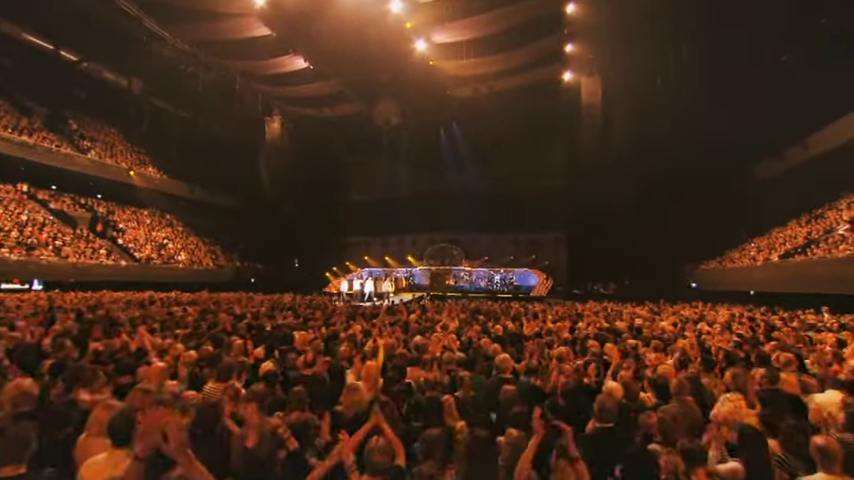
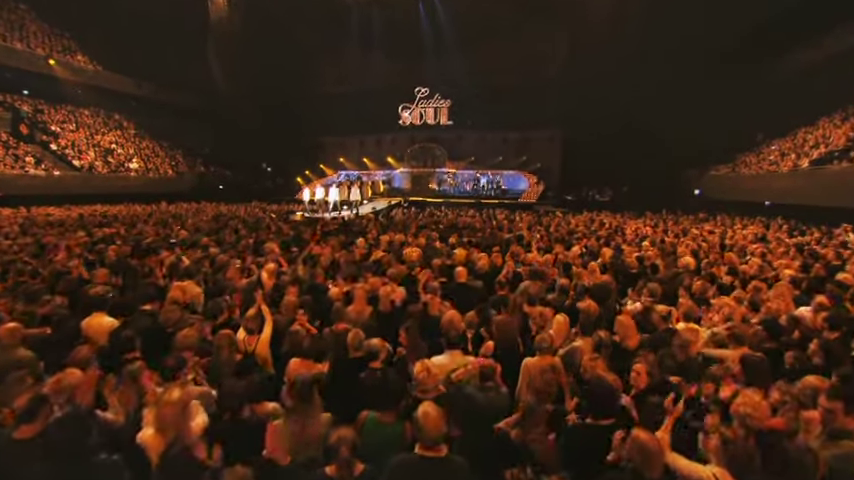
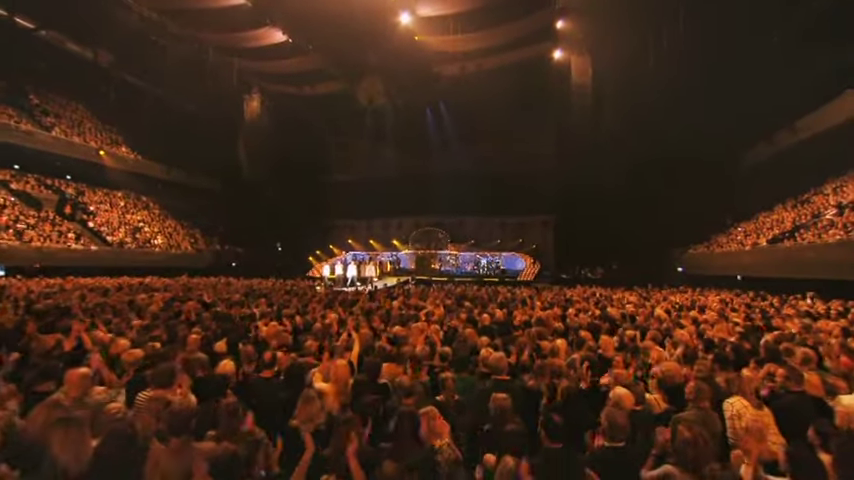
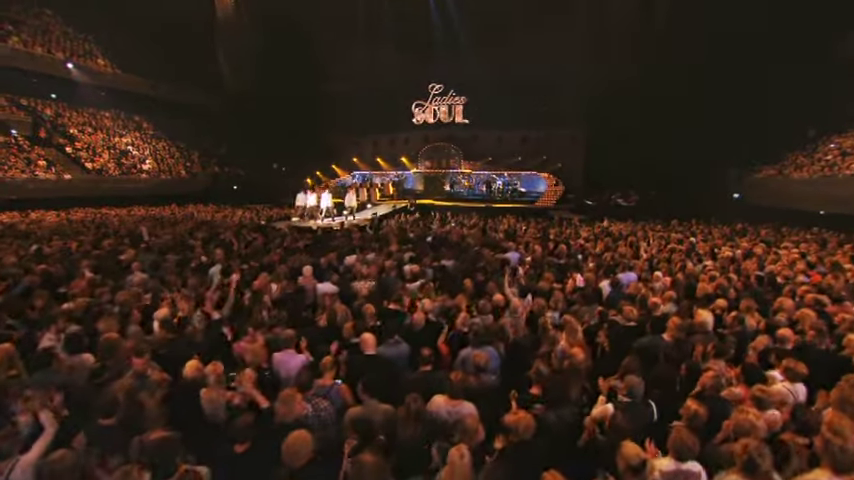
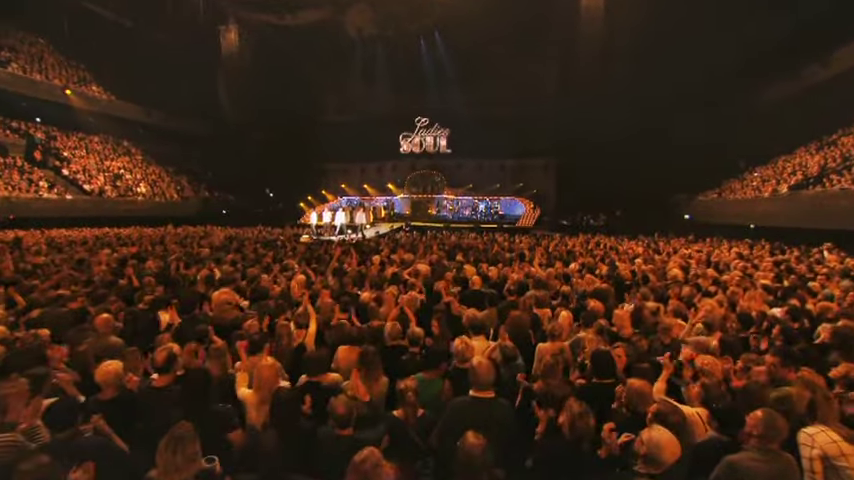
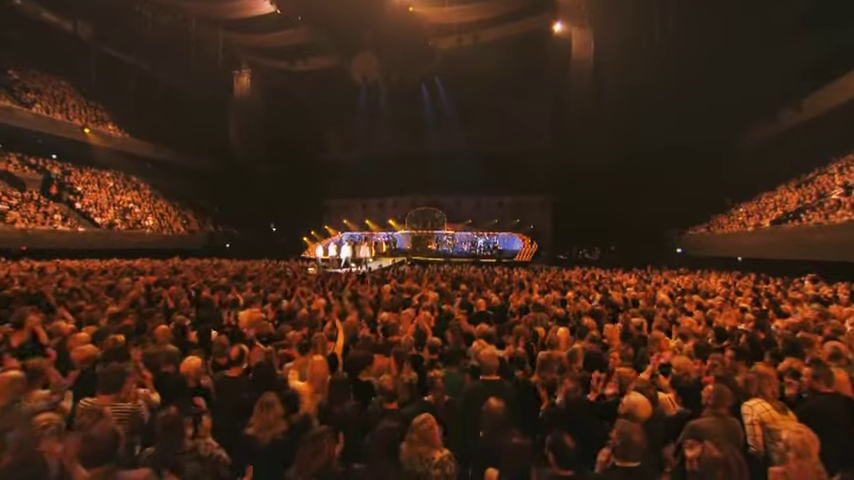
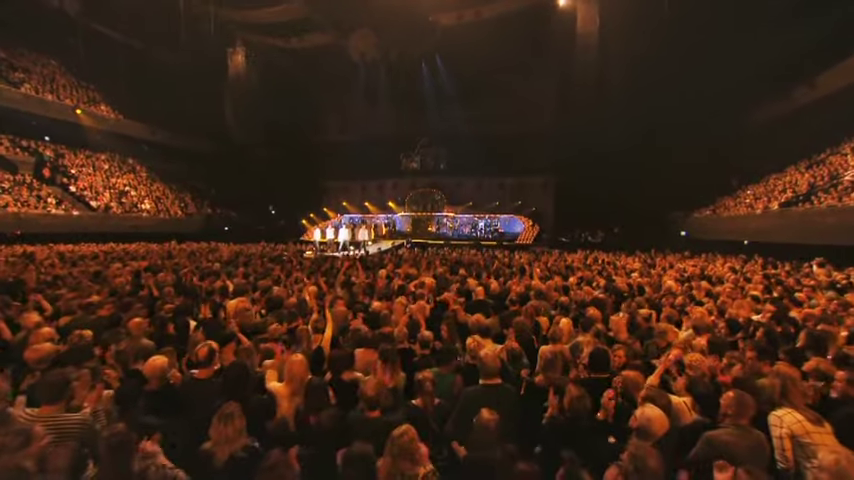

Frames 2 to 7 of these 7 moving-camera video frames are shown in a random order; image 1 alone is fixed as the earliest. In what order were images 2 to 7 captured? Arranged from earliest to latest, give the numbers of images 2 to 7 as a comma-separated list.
3, 6, 7, 5, 2, 4
